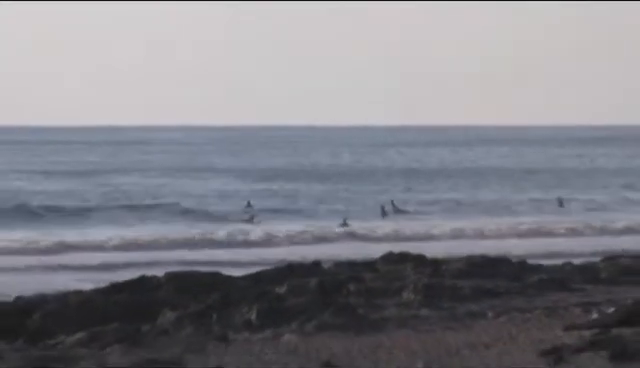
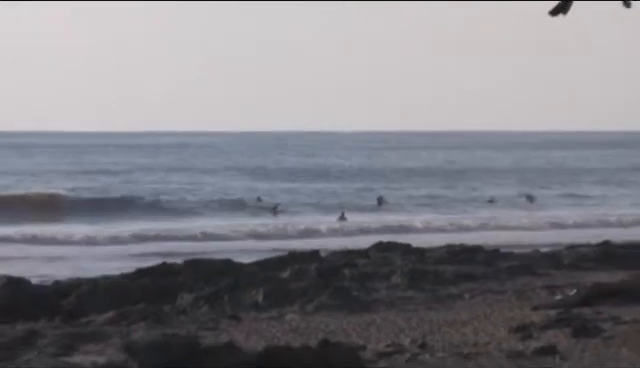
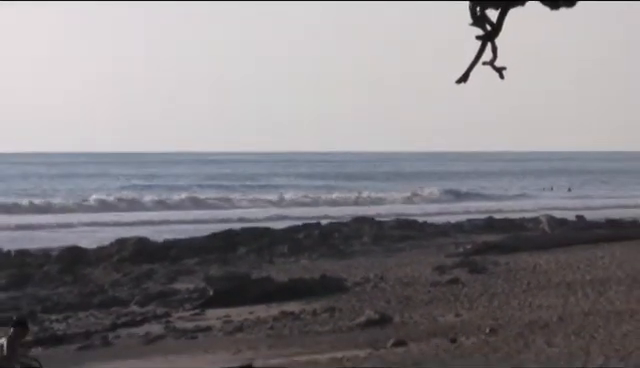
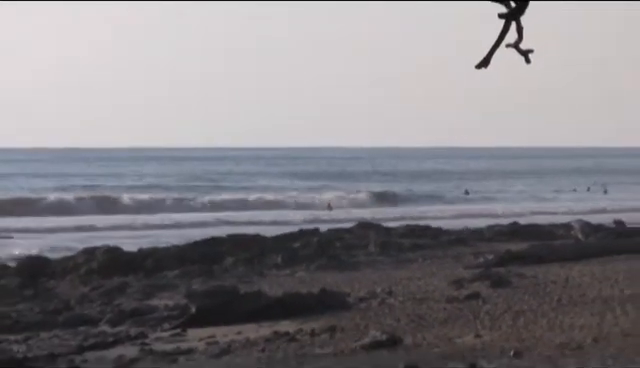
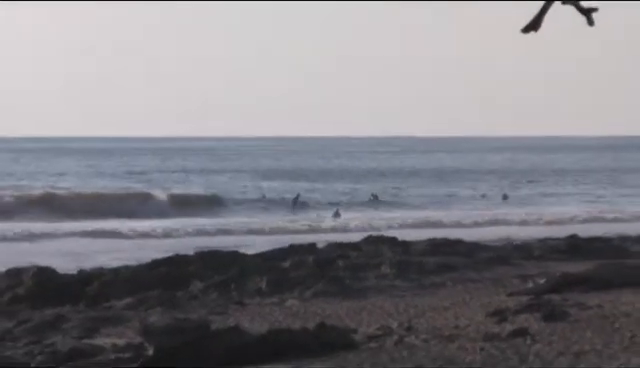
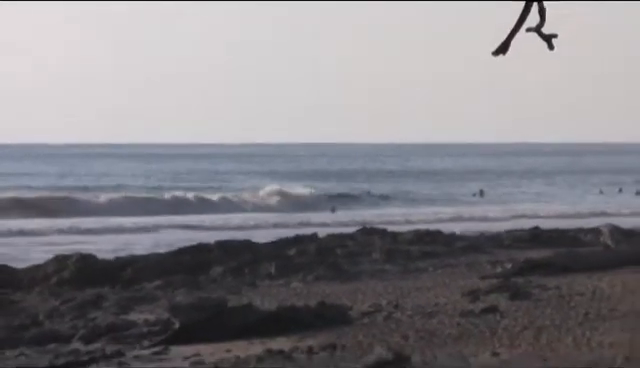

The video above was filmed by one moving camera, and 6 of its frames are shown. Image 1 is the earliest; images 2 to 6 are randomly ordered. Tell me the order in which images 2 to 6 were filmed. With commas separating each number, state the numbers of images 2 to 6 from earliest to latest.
2, 5, 6, 4, 3
